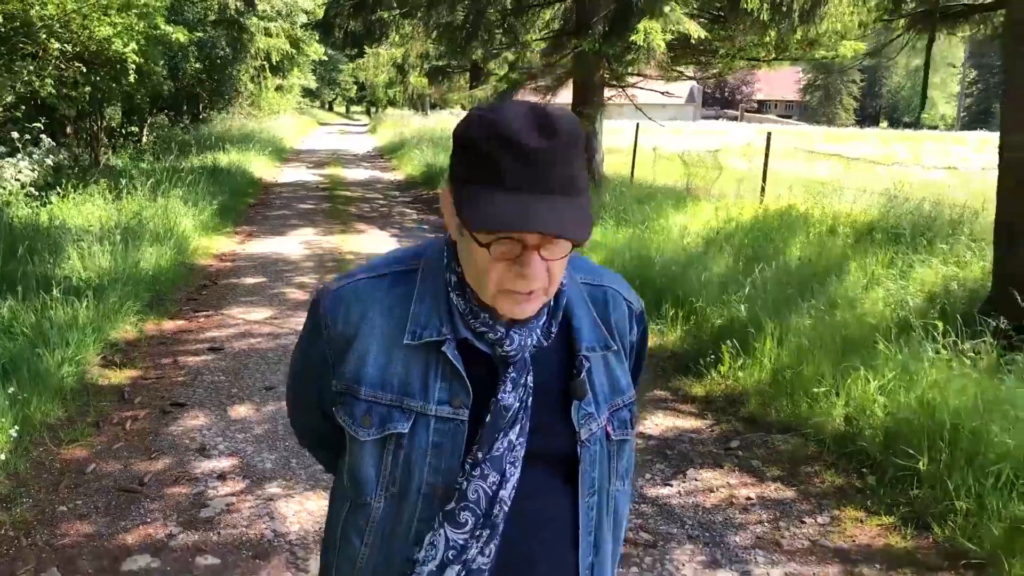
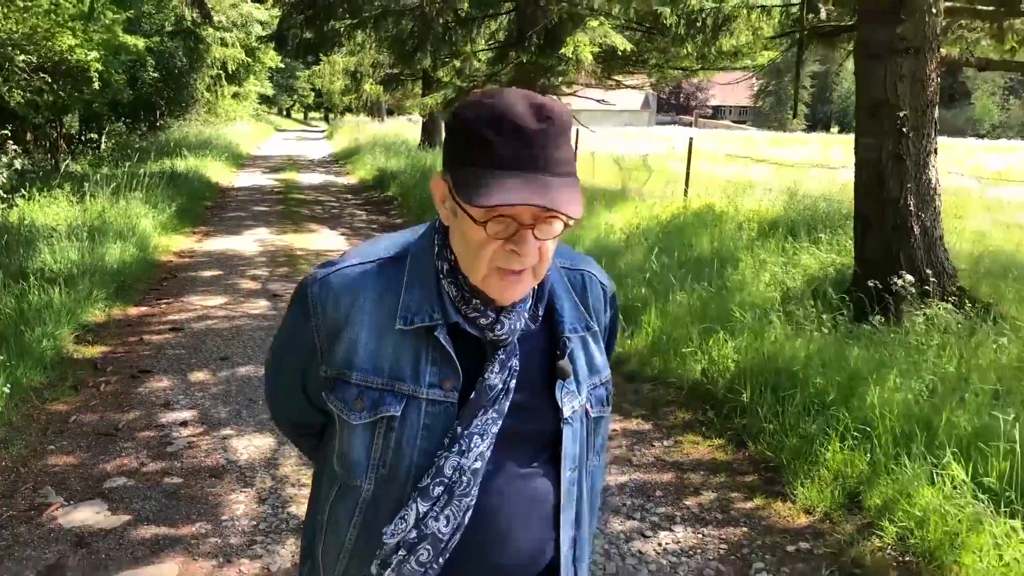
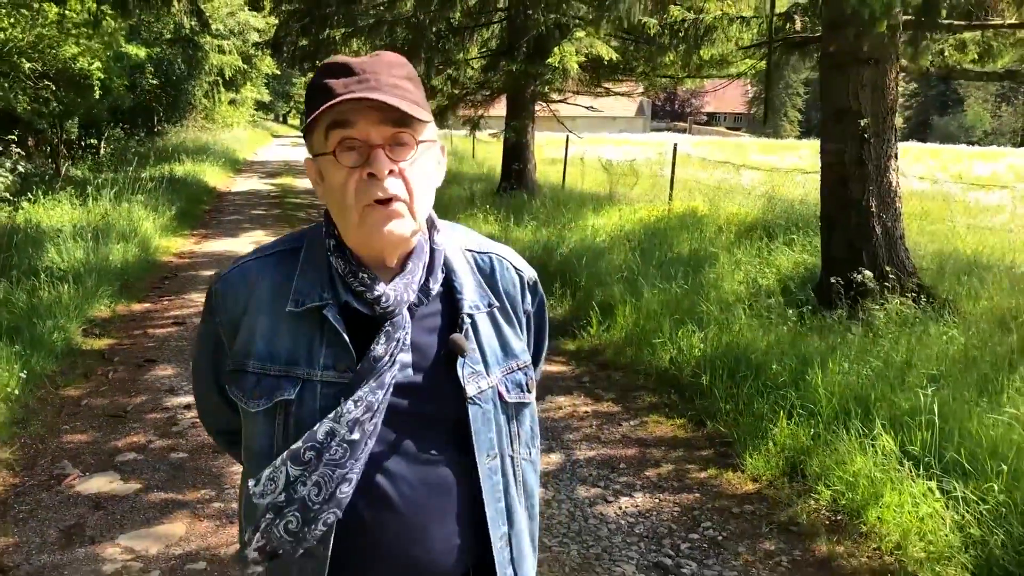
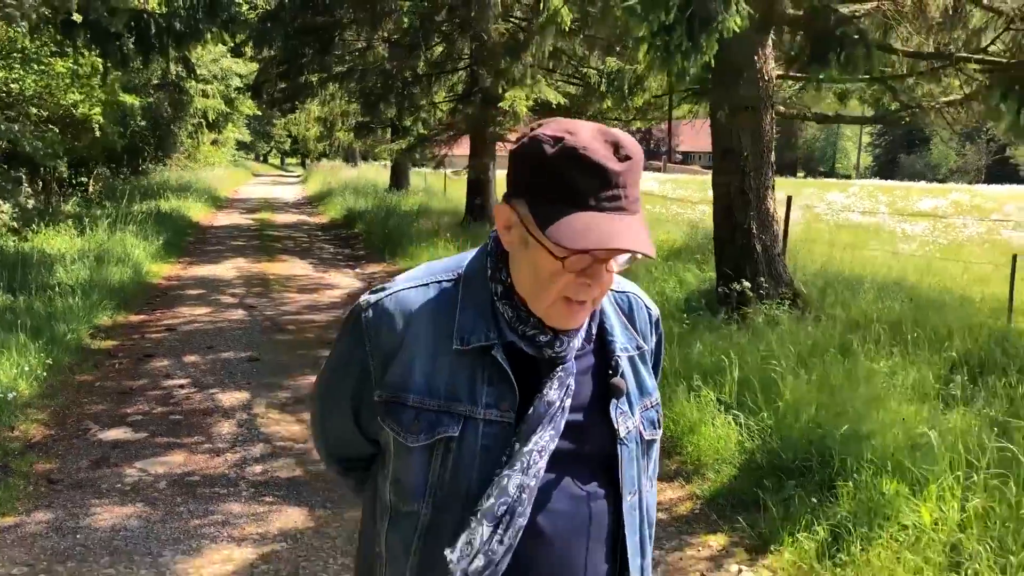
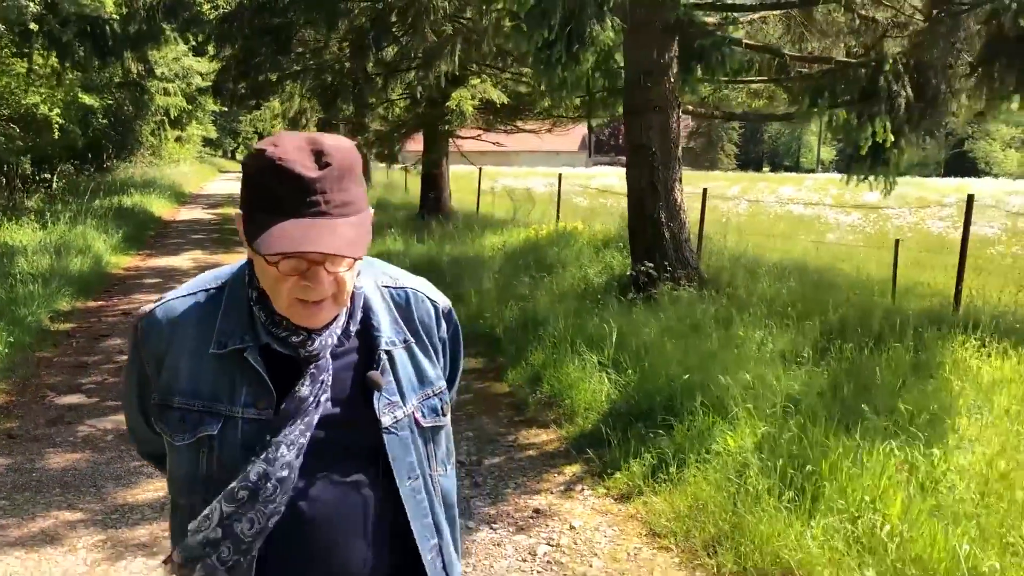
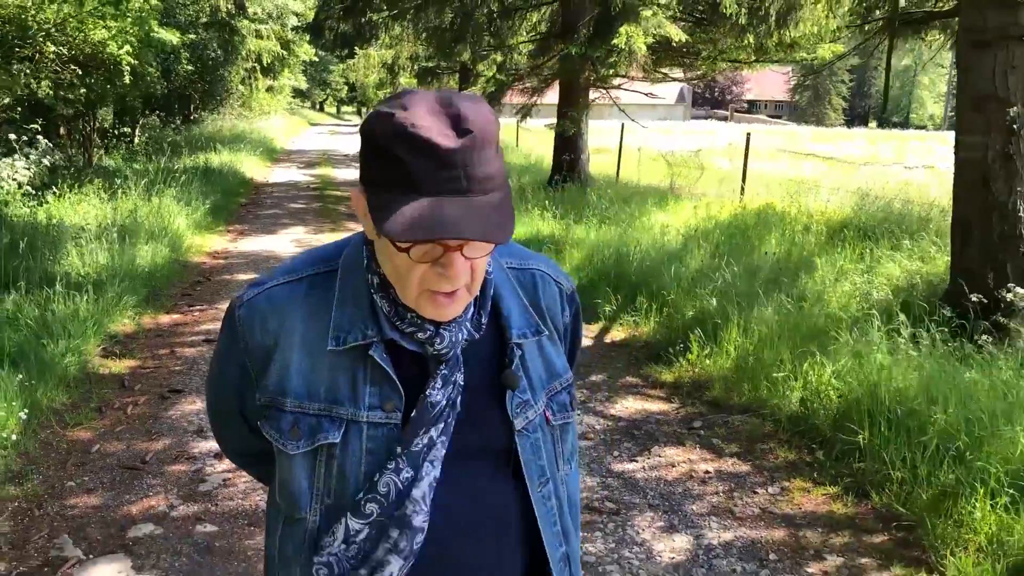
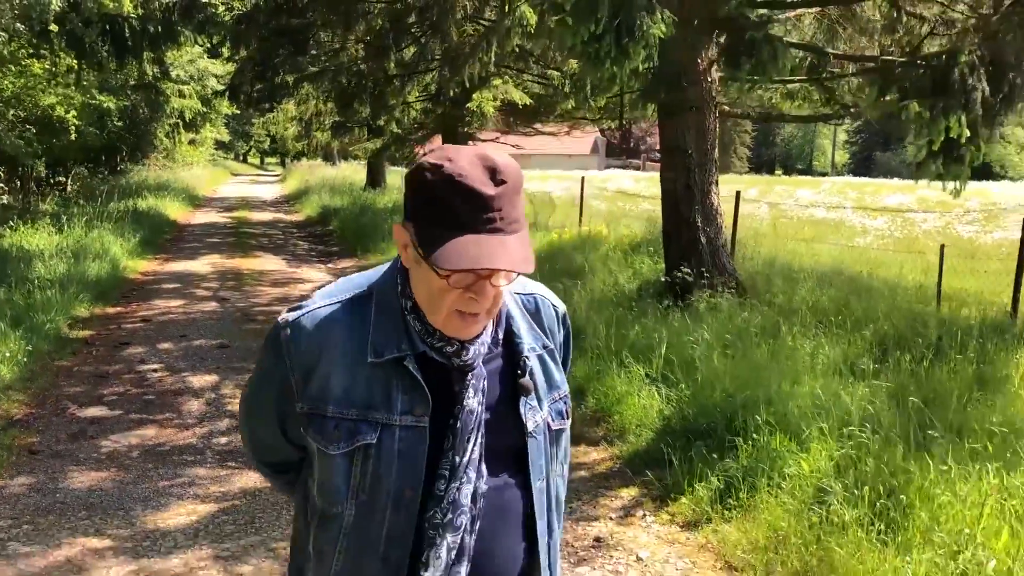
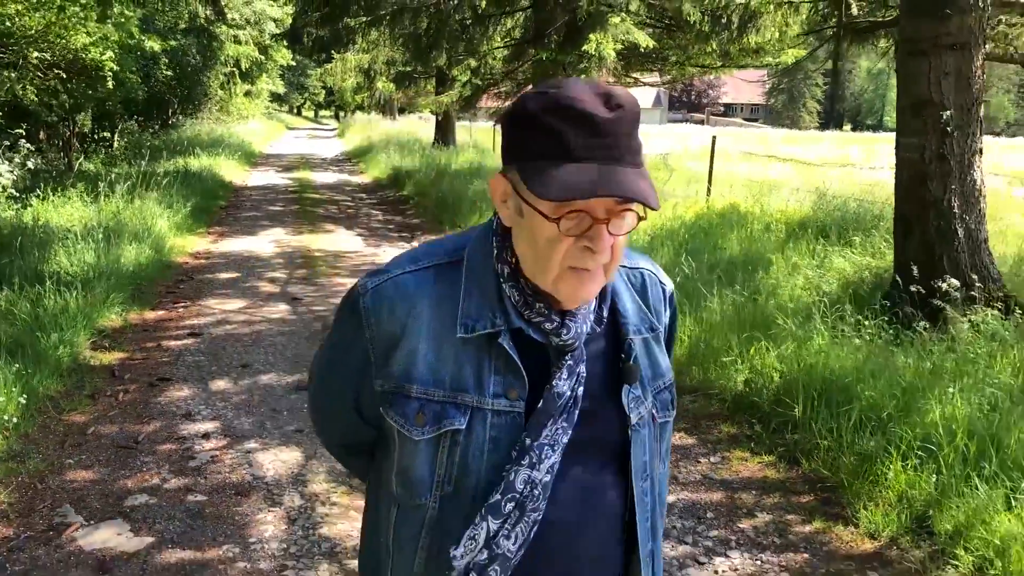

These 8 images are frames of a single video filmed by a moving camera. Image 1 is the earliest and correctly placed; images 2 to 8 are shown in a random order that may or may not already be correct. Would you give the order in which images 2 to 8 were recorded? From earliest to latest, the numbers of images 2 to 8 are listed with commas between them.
6, 8, 2, 3, 4, 7, 5
